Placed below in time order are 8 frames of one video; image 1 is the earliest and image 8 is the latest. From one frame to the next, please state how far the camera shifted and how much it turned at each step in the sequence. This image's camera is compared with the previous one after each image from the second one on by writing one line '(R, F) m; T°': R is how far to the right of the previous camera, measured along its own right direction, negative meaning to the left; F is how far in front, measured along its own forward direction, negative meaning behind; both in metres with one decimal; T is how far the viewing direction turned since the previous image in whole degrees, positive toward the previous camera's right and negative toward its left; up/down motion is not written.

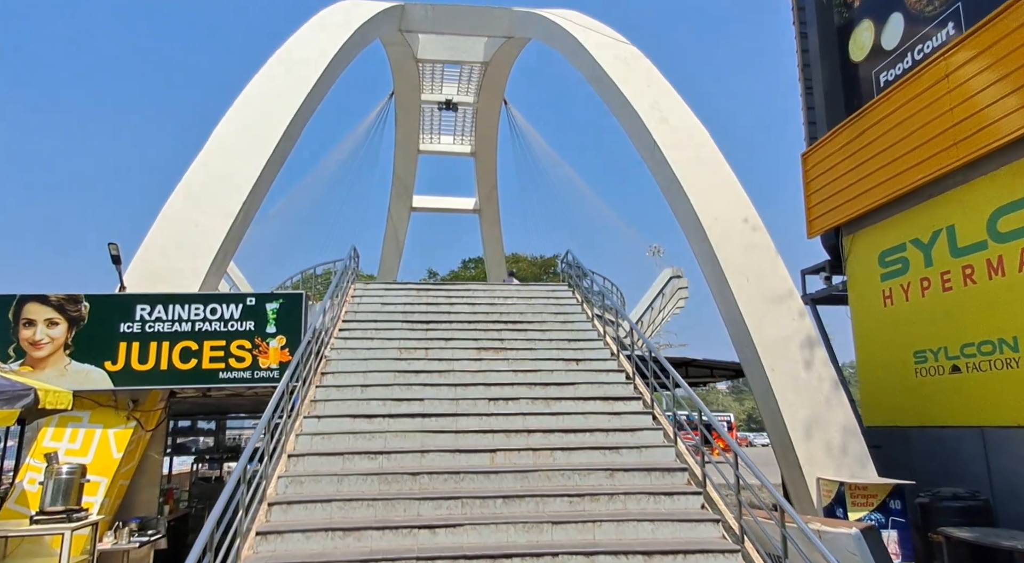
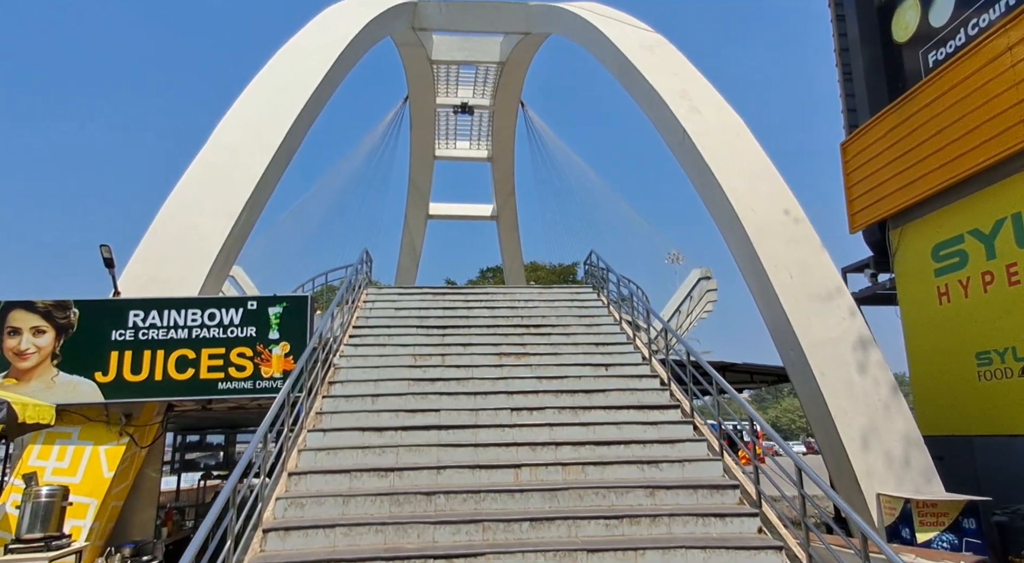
(0.0, +0.6) m; -2°
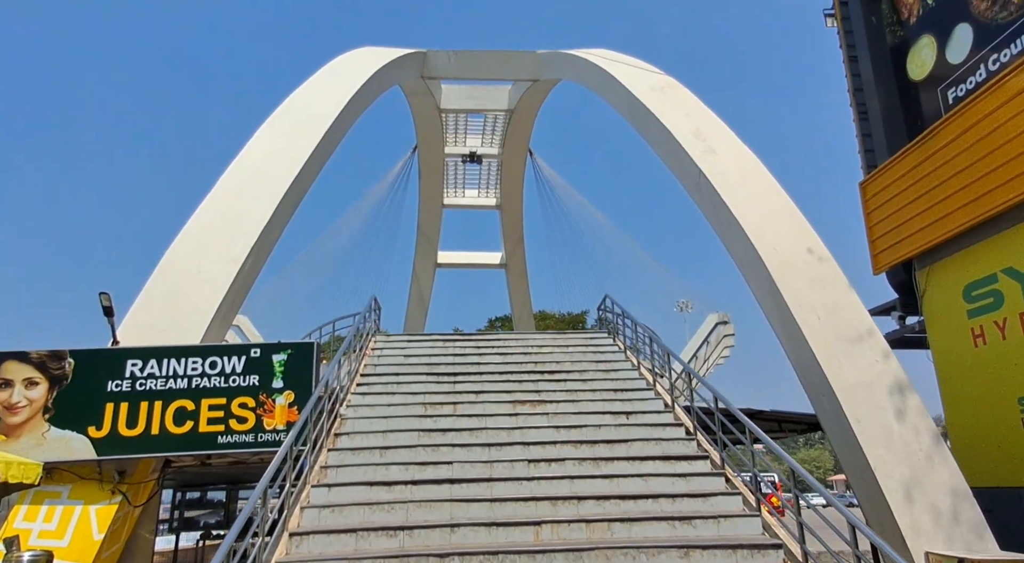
(-0.1, +0.3) m; -1°
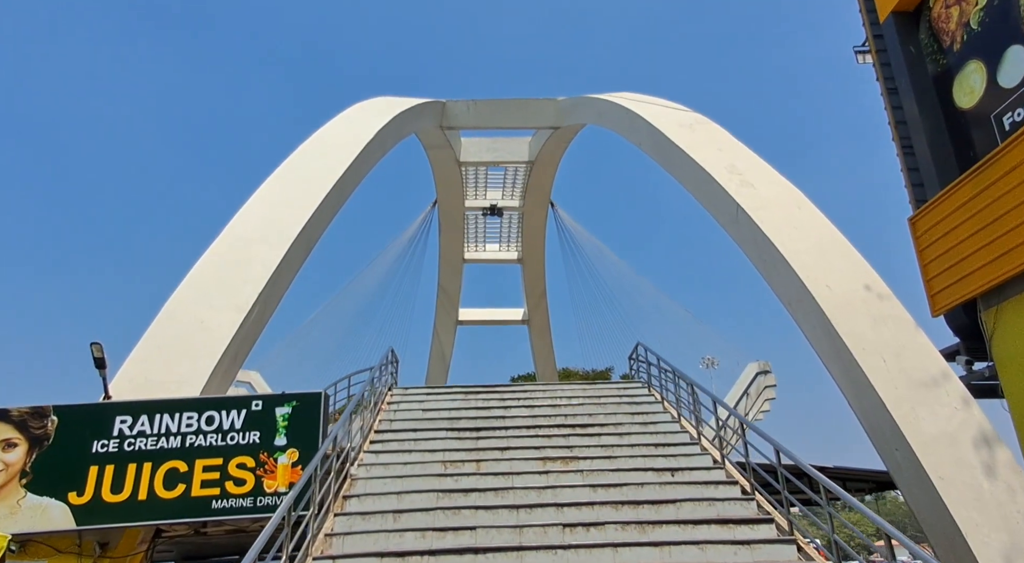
(-0.1, +0.6) m; -2°
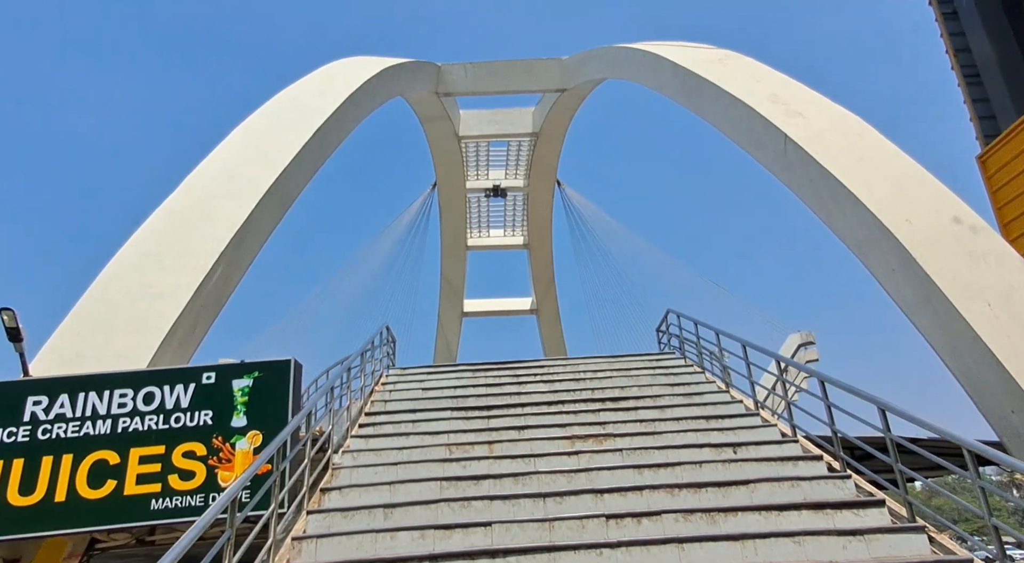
(-0.1, +1.1) m; 0°
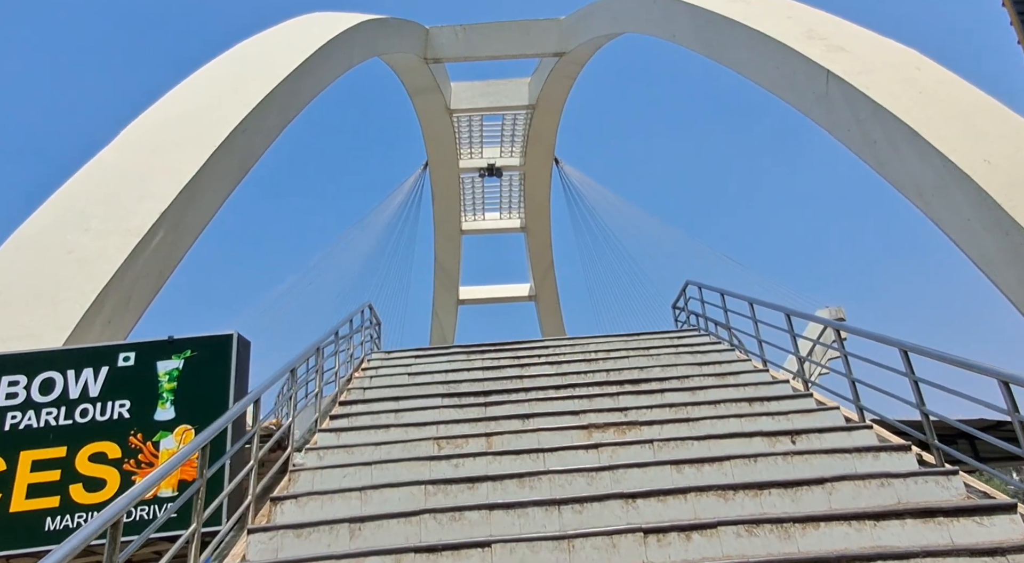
(0.0, +0.9) m; 0°
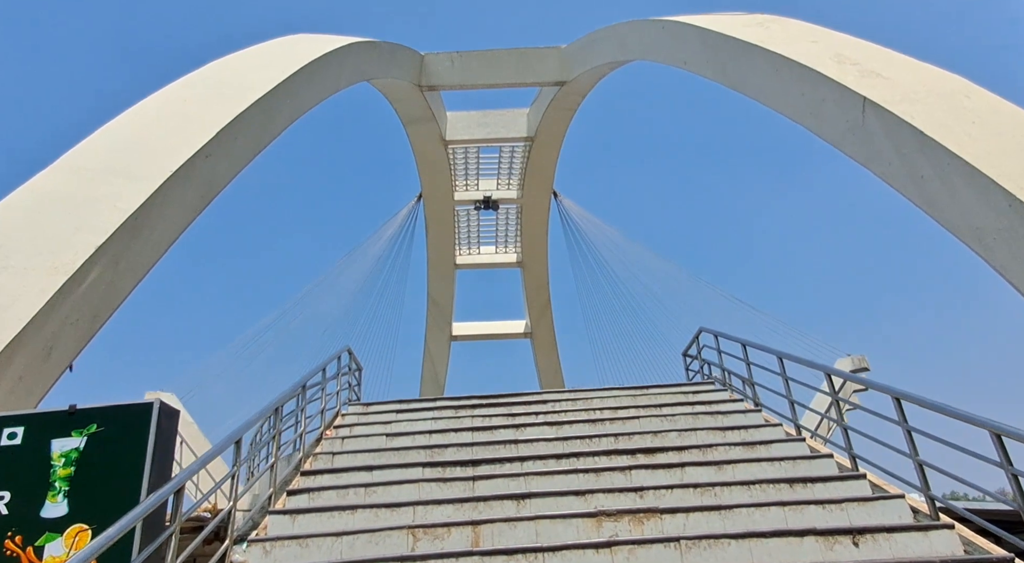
(0.0, +0.7) m; 0°
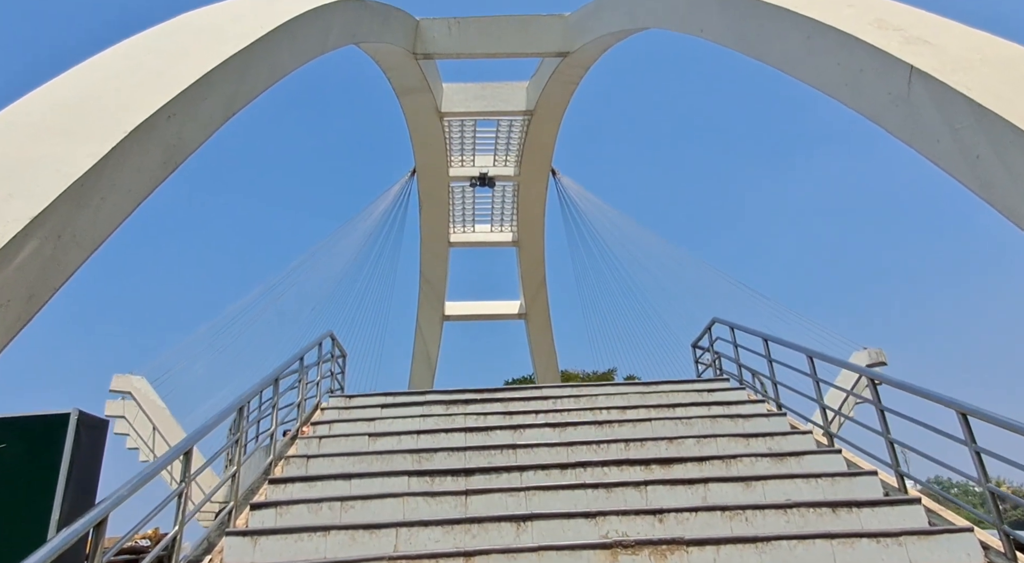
(0.0, +0.5) m; +1°
